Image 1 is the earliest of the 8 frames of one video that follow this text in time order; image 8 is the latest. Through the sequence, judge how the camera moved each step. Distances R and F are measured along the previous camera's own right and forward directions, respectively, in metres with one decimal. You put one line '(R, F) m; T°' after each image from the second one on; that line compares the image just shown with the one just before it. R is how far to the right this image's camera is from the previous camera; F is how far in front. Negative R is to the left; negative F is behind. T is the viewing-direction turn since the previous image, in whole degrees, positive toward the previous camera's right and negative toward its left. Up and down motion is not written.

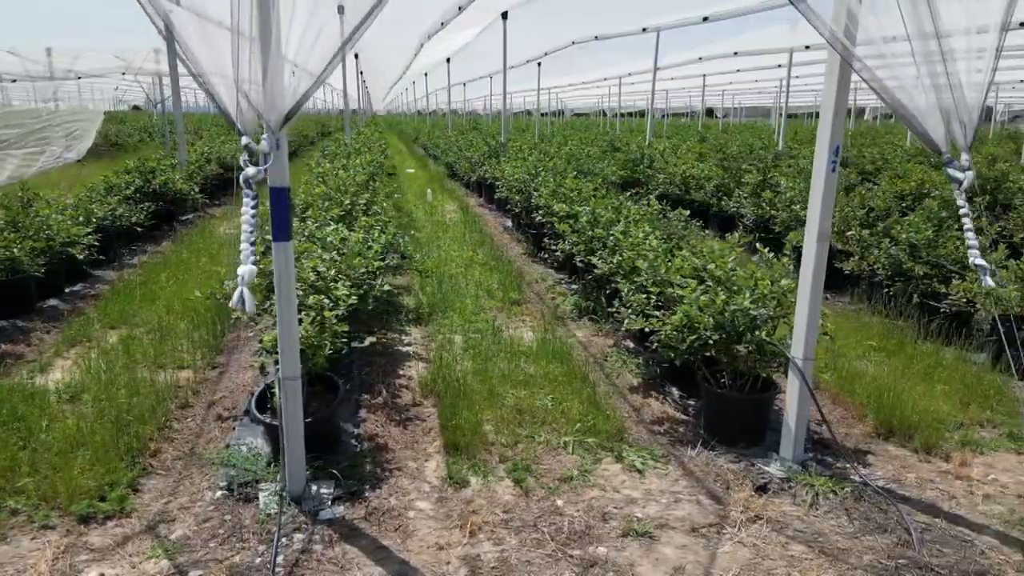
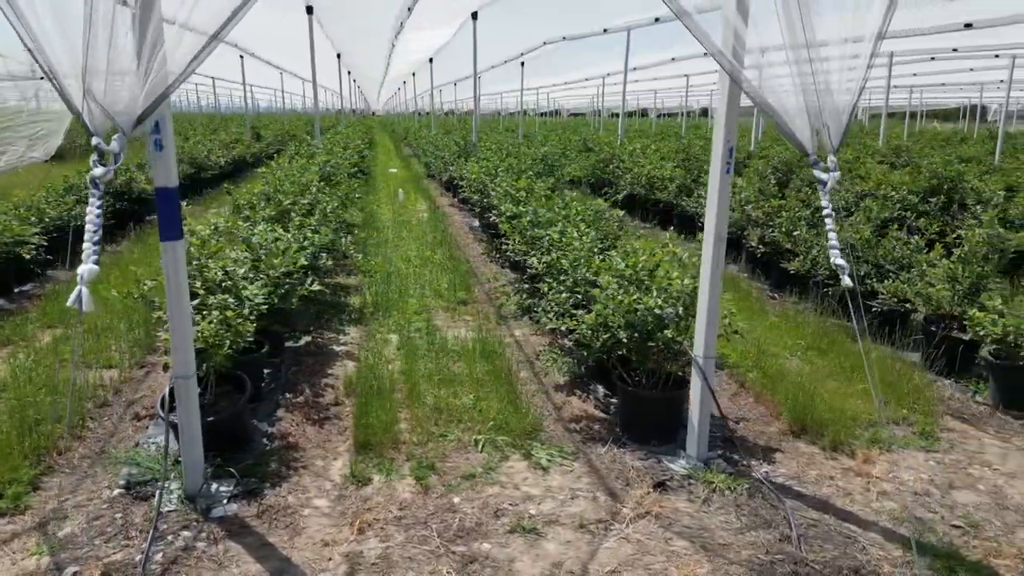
(+0.5, 0.0) m; 0°
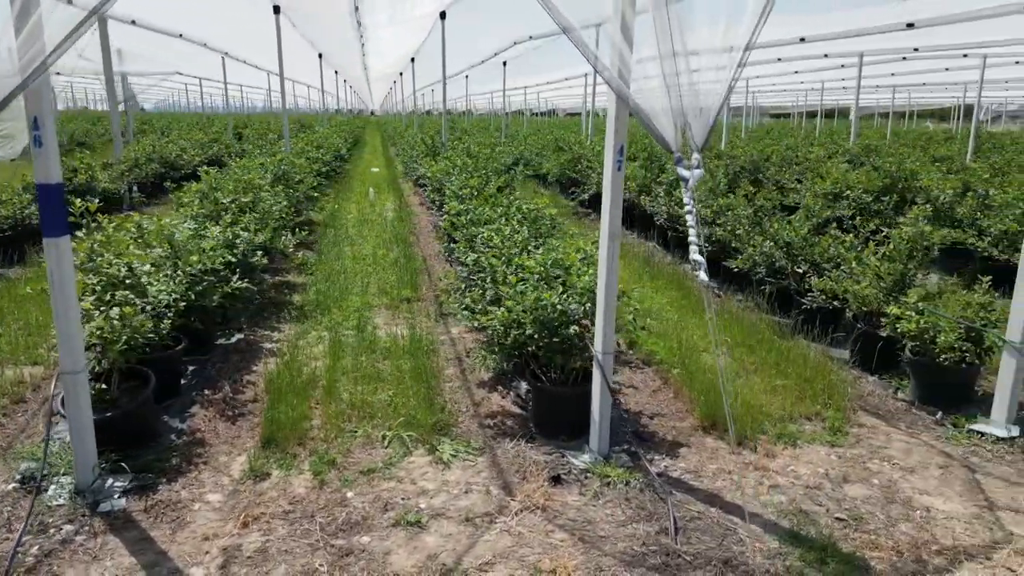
(+0.5, 0.0) m; 0°
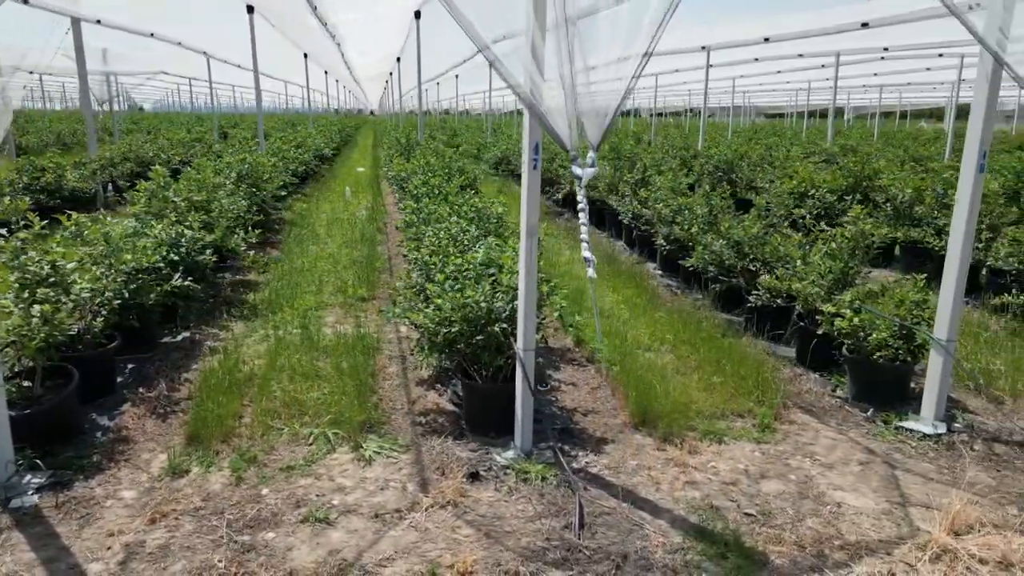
(+0.4, 0.0) m; 0°
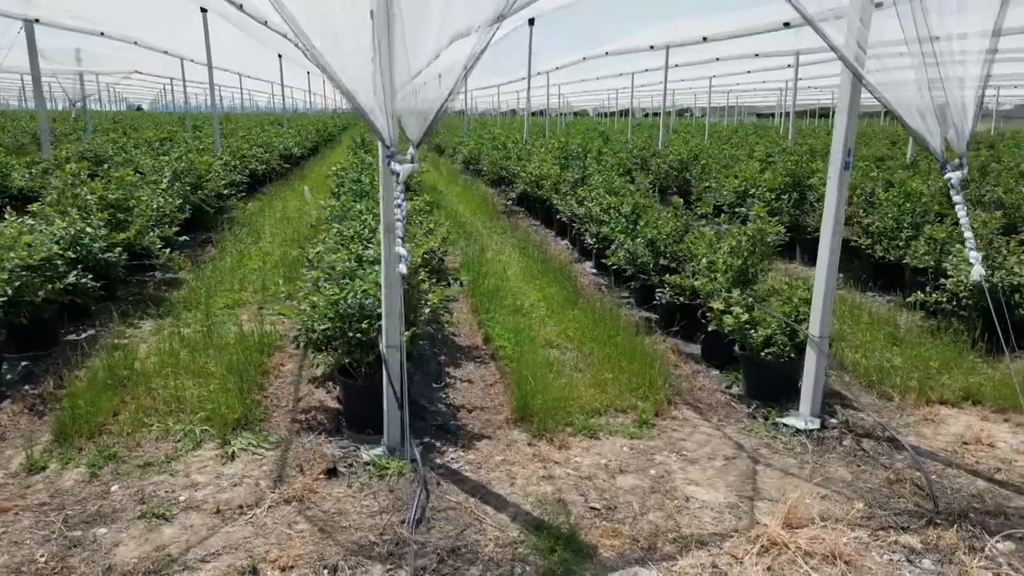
(+0.7, 0.0) m; 0°
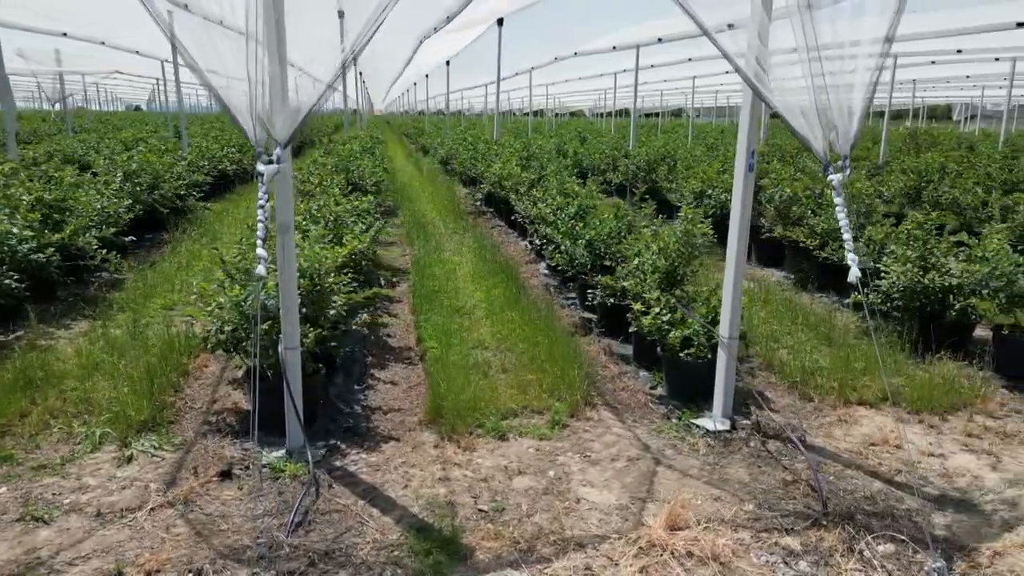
(+0.5, 0.0) m; 0°
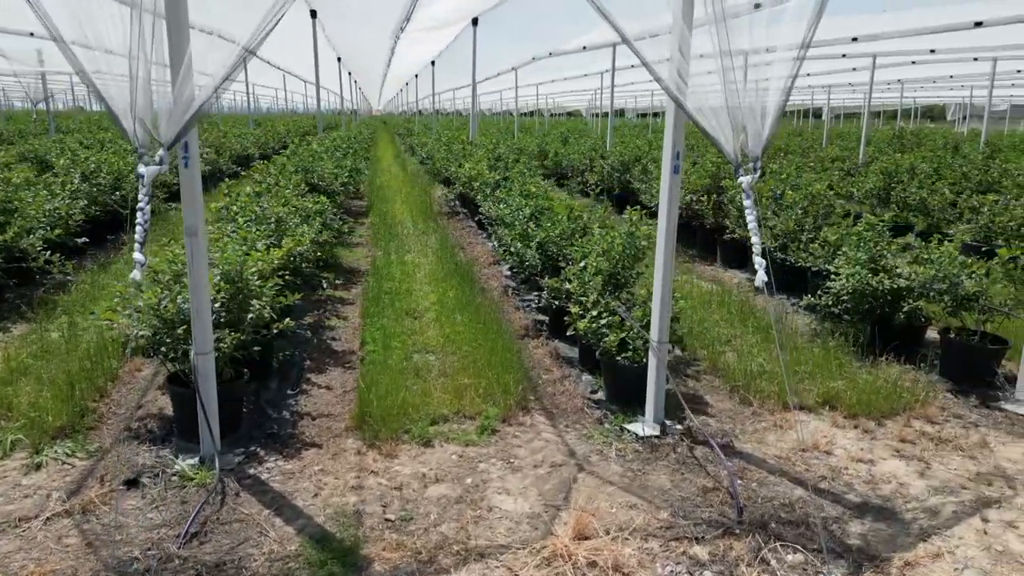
(+0.4, +0.1) m; 0°
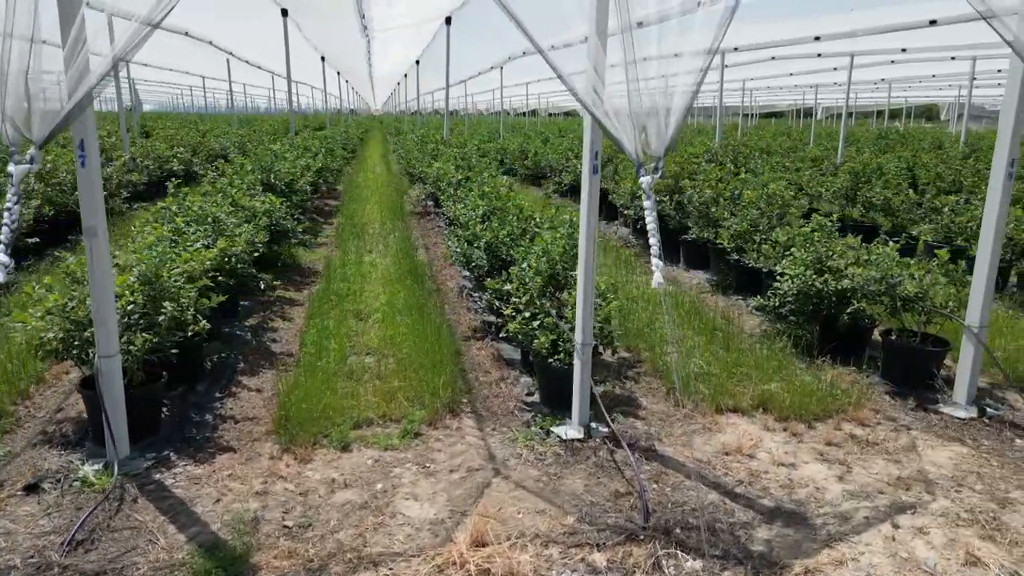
(+0.5, +0.1) m; 0°
